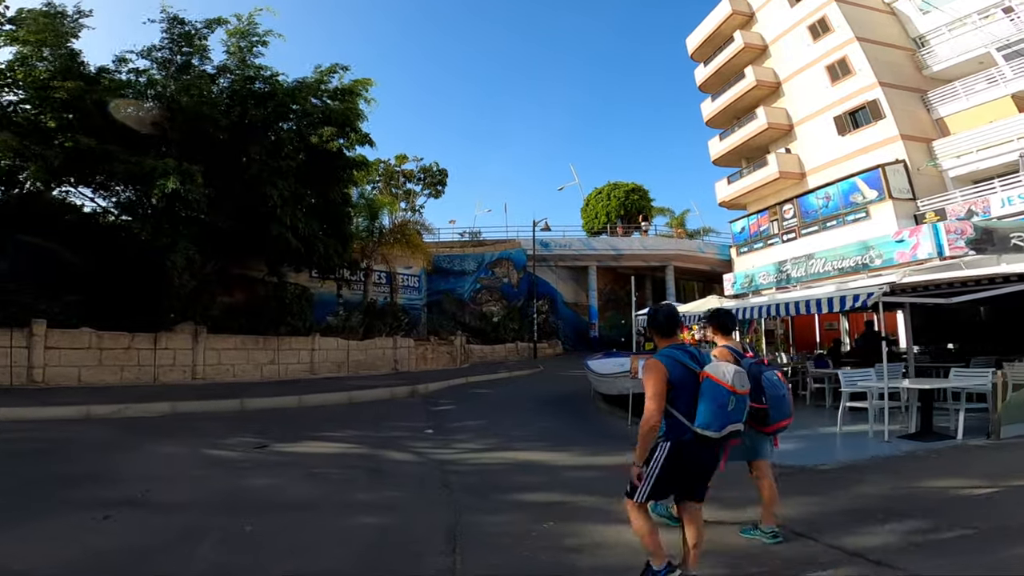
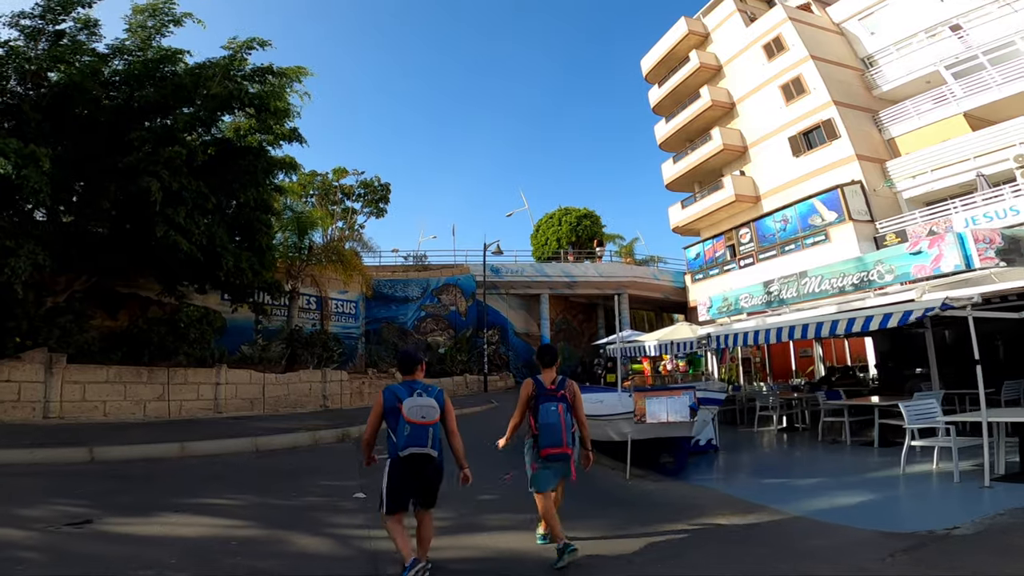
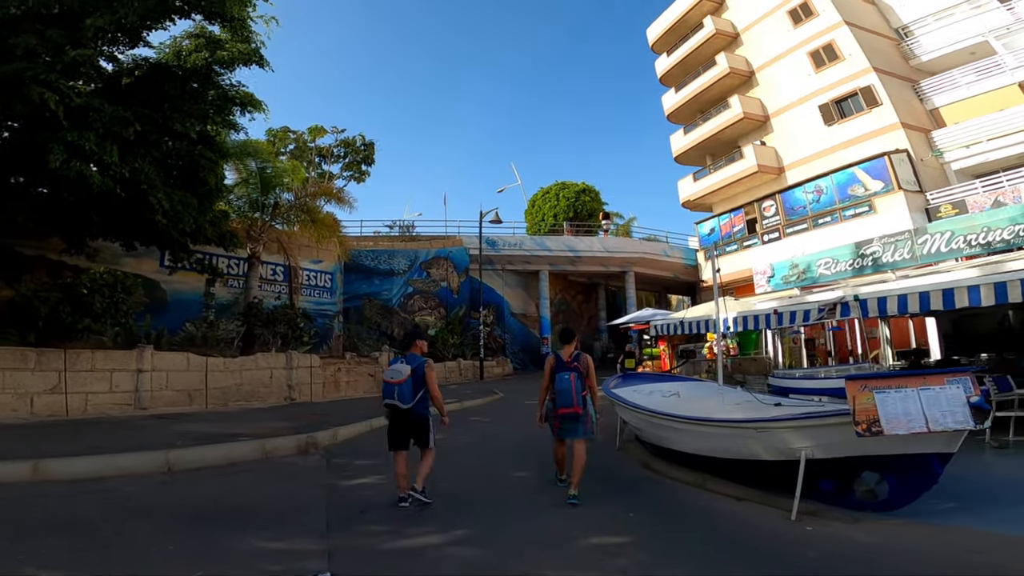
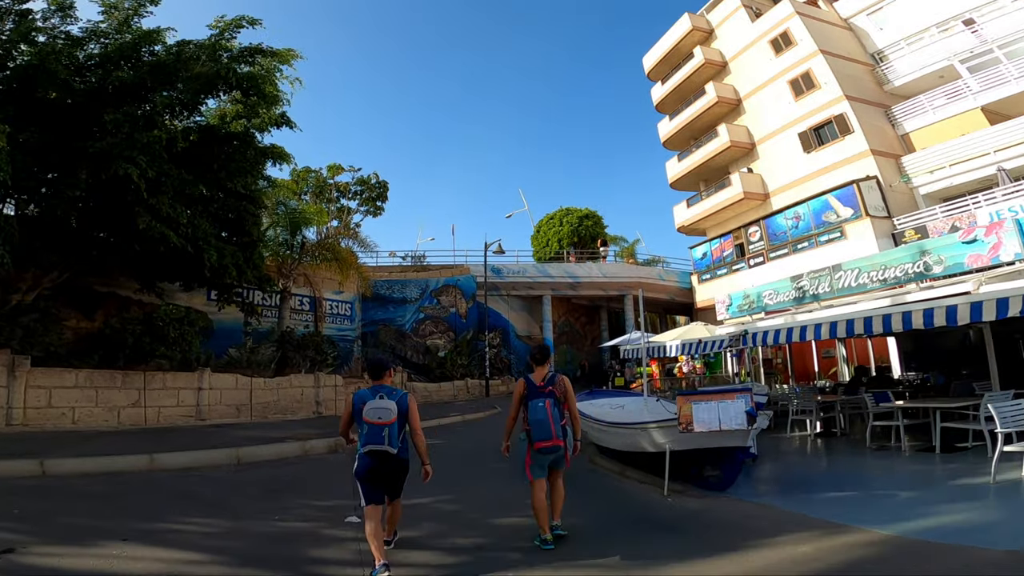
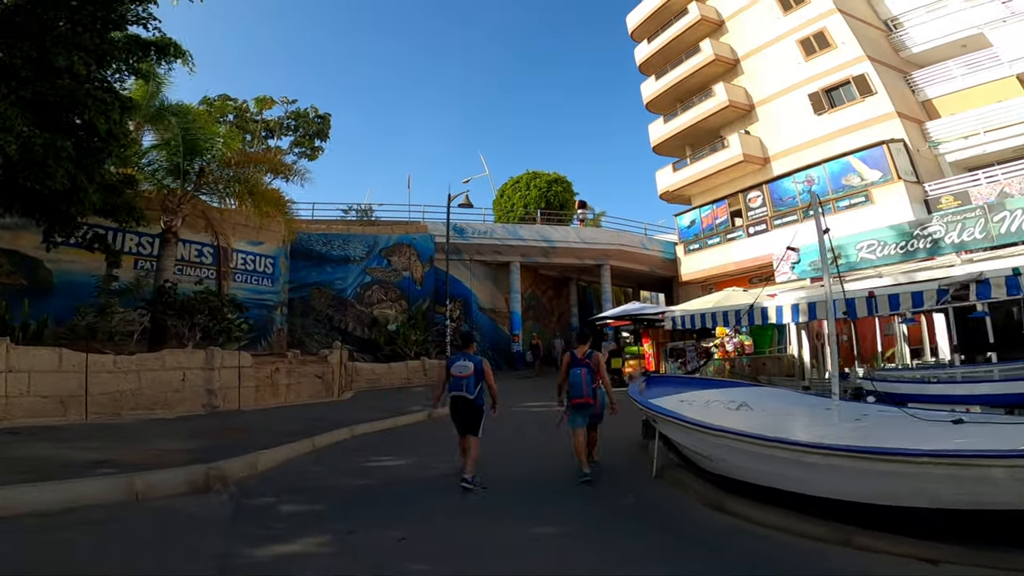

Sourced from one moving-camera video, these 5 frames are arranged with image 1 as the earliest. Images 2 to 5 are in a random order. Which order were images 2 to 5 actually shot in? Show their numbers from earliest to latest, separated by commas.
2, 4, 3, 5
